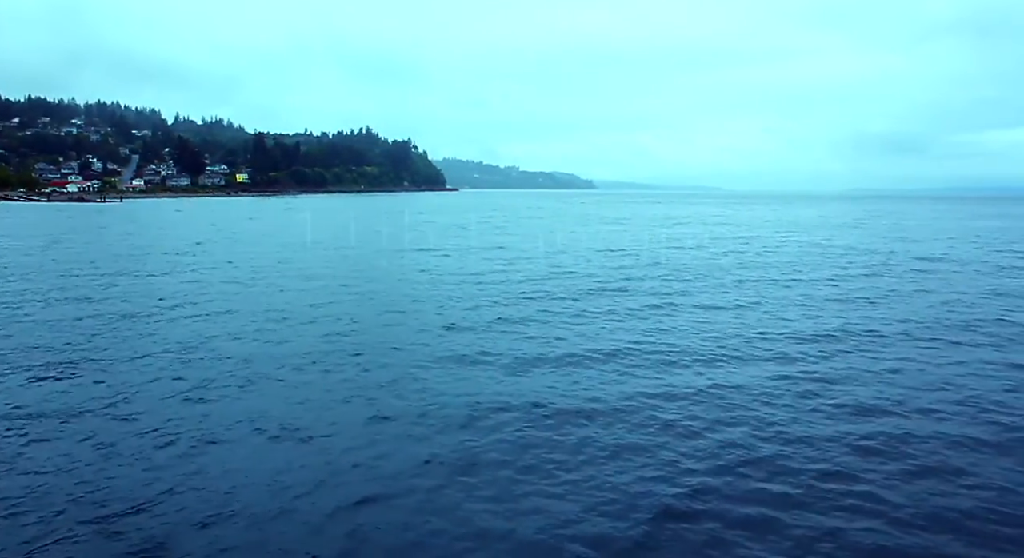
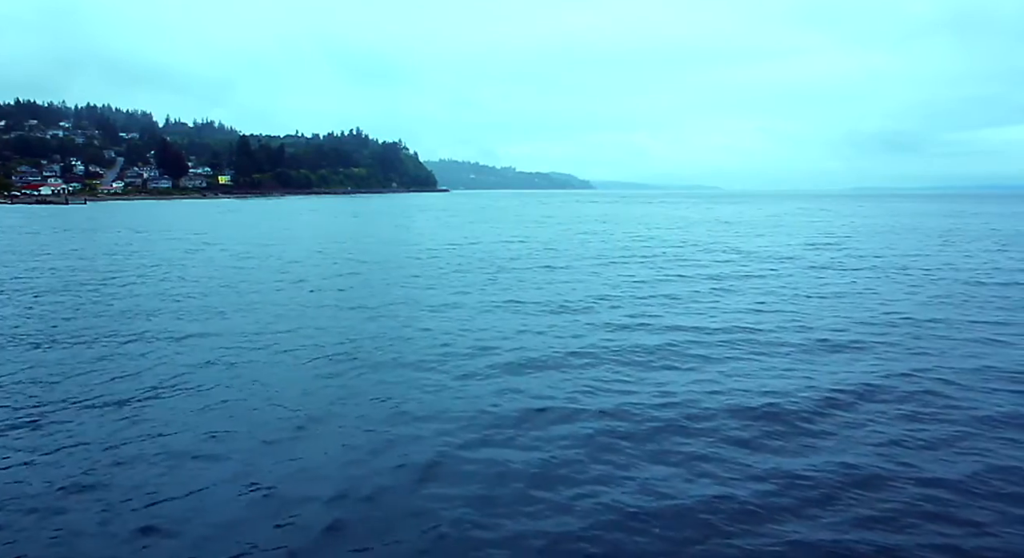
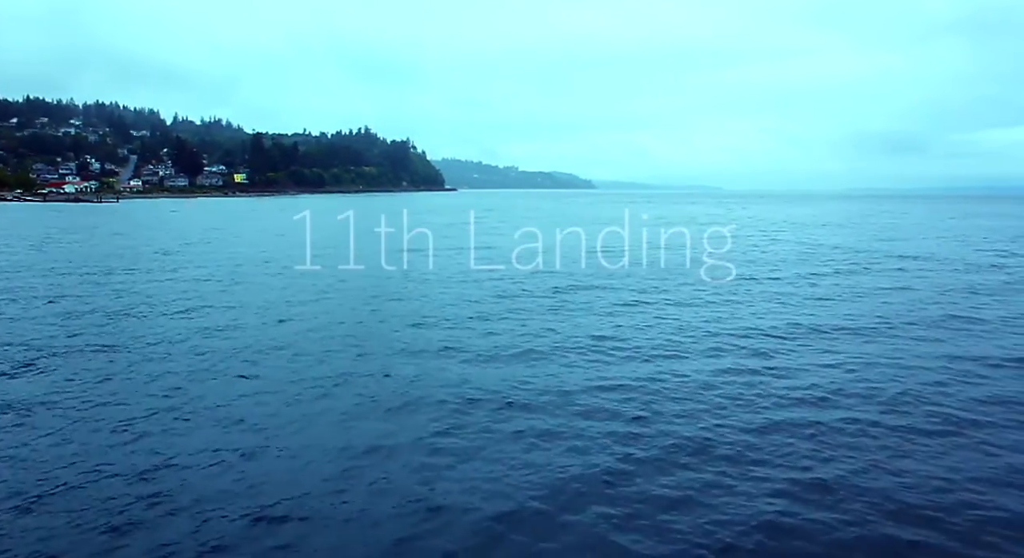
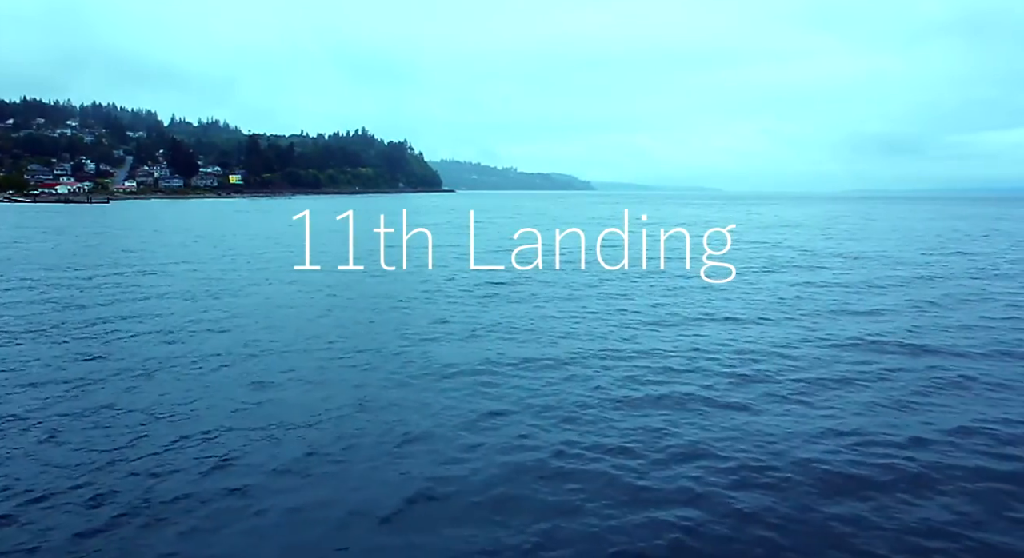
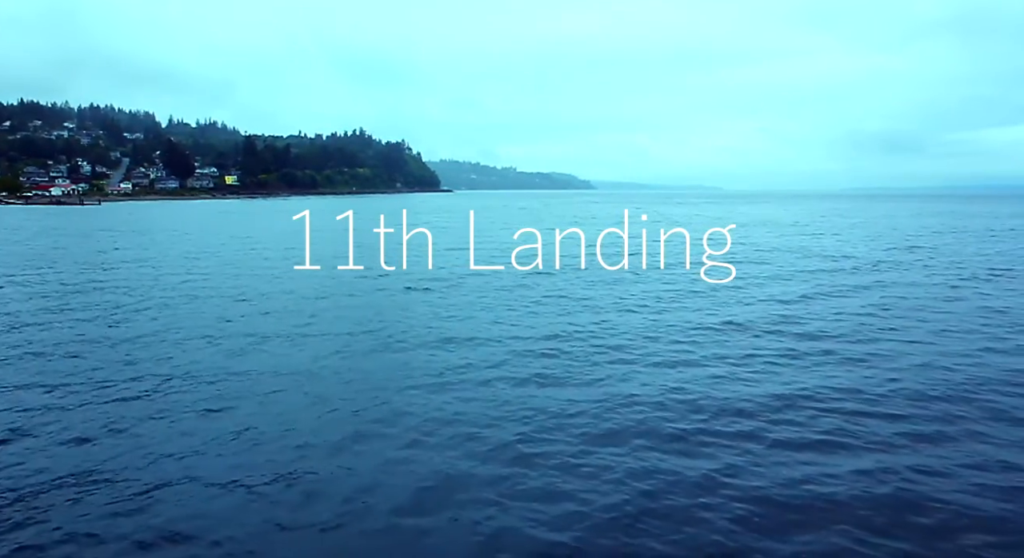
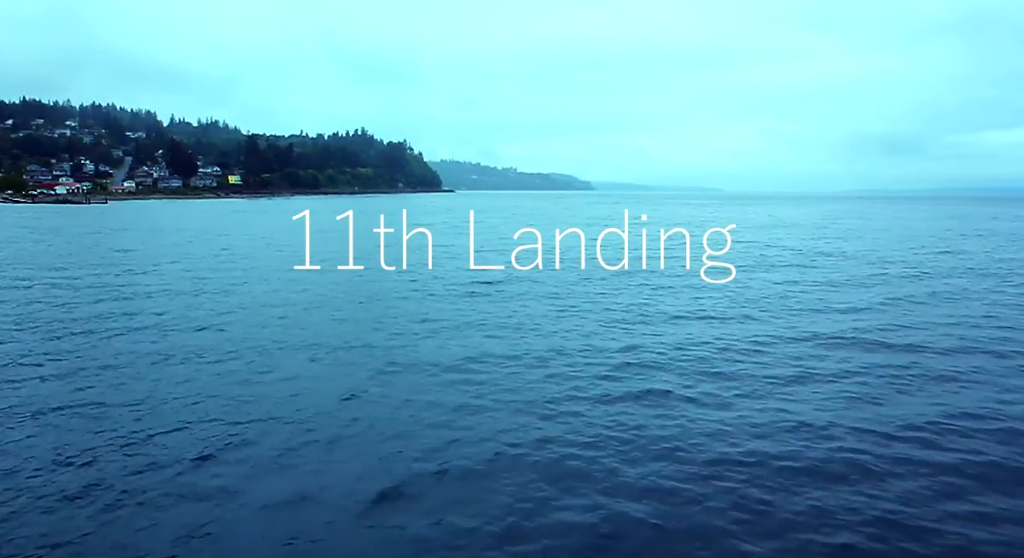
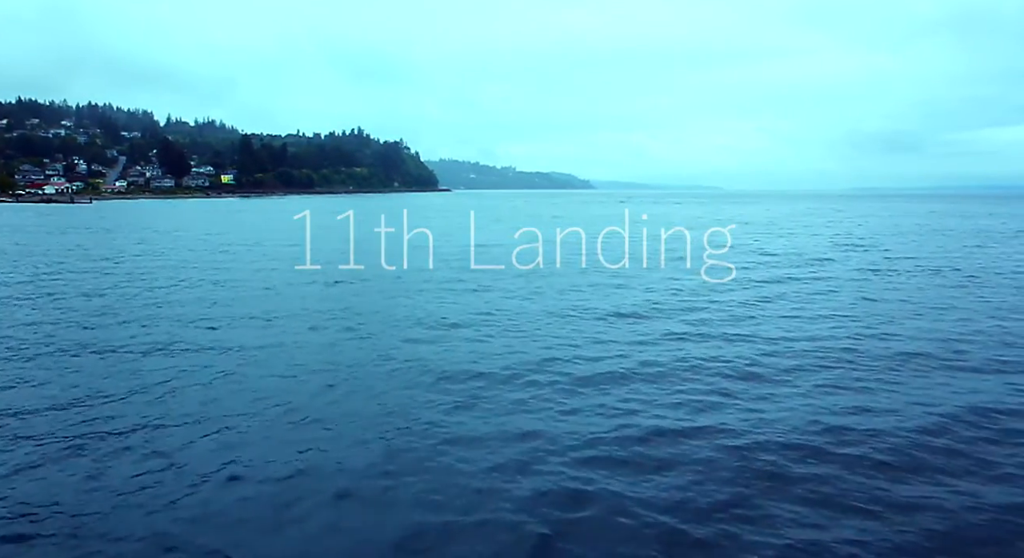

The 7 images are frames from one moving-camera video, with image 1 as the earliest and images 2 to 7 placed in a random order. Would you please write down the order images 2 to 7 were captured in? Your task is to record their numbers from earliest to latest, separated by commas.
3, 4, 6, 5, 7, 2
